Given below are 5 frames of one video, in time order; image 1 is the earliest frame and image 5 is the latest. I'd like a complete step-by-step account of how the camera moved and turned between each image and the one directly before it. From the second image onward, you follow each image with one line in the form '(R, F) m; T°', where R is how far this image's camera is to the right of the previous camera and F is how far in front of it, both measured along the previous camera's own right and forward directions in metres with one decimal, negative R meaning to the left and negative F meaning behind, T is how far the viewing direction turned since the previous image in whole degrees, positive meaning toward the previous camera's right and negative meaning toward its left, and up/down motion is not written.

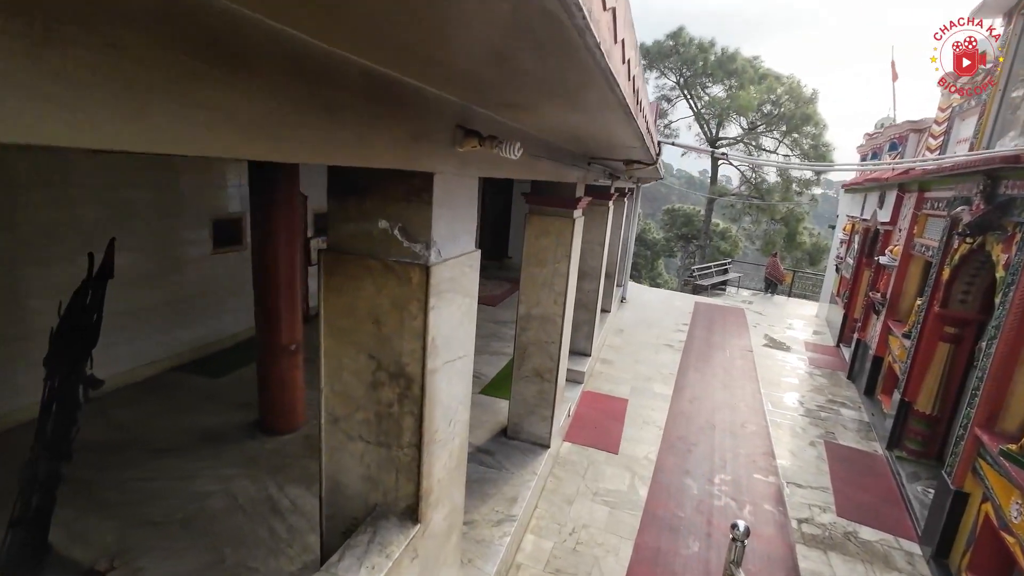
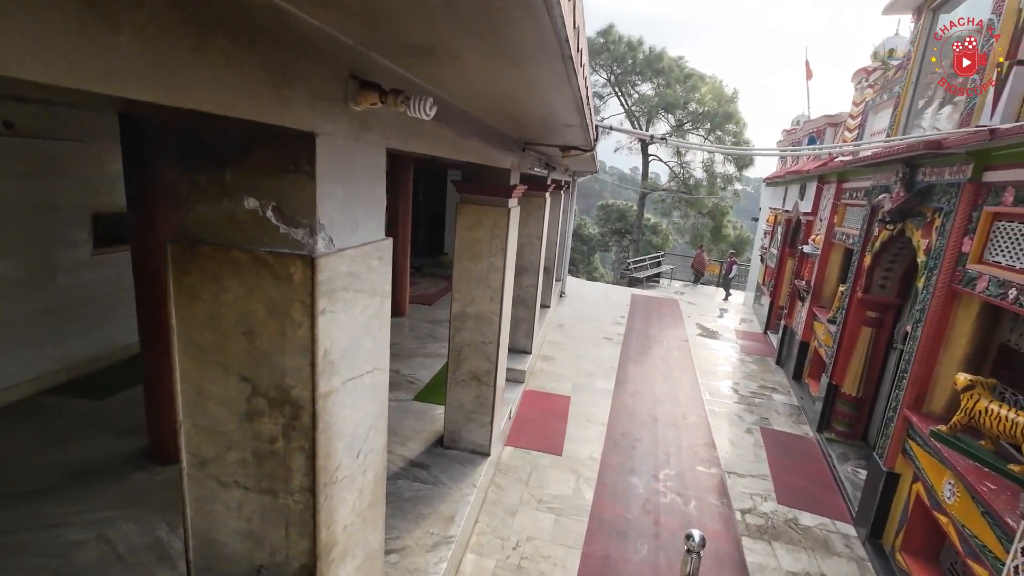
(+0.1, +0.3) m; +7°
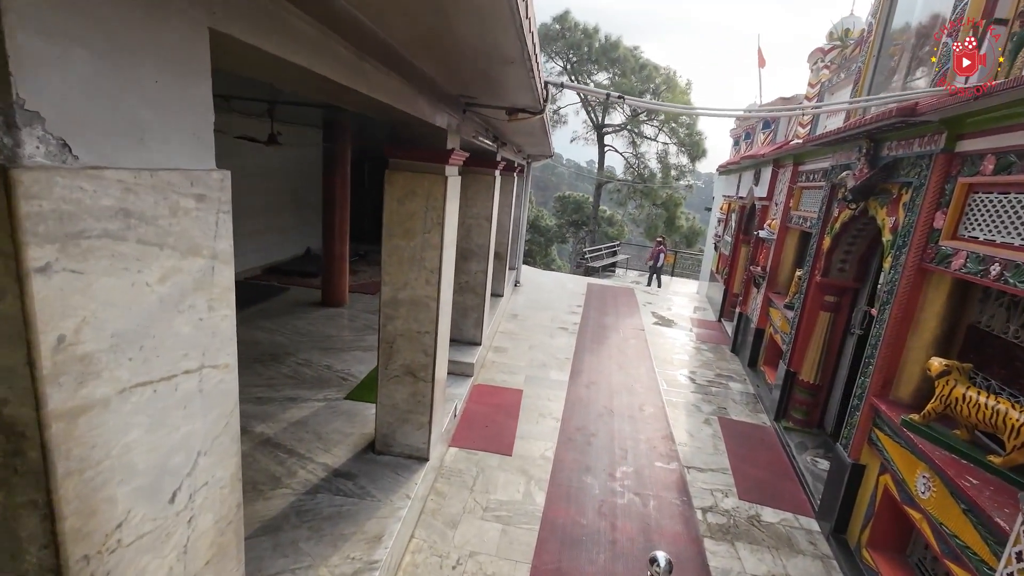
(+0.1, +0.5) m; +5°
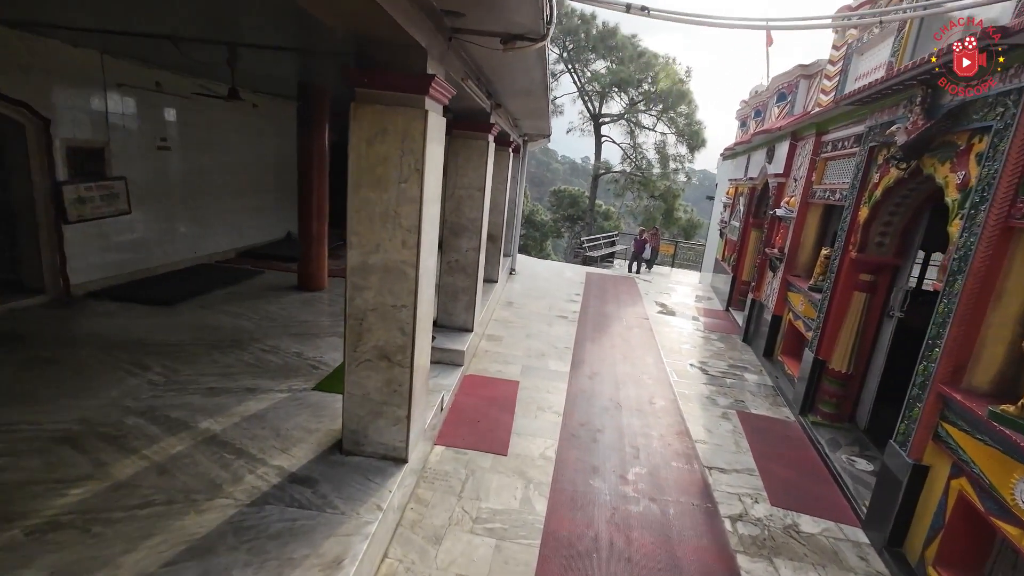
(0.0, +0.6) m; +1°
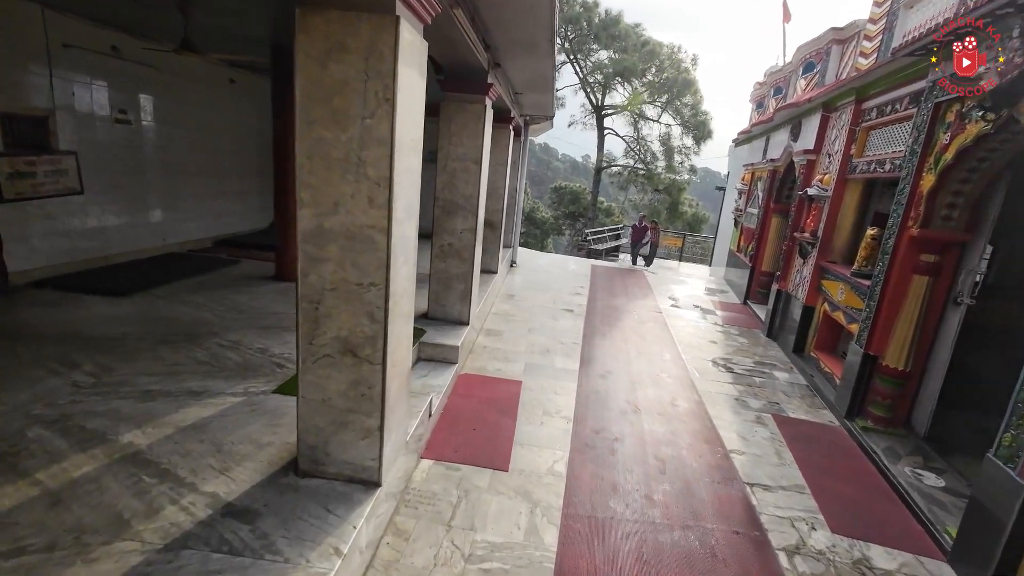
(0.0, +0.7) m; 0°
